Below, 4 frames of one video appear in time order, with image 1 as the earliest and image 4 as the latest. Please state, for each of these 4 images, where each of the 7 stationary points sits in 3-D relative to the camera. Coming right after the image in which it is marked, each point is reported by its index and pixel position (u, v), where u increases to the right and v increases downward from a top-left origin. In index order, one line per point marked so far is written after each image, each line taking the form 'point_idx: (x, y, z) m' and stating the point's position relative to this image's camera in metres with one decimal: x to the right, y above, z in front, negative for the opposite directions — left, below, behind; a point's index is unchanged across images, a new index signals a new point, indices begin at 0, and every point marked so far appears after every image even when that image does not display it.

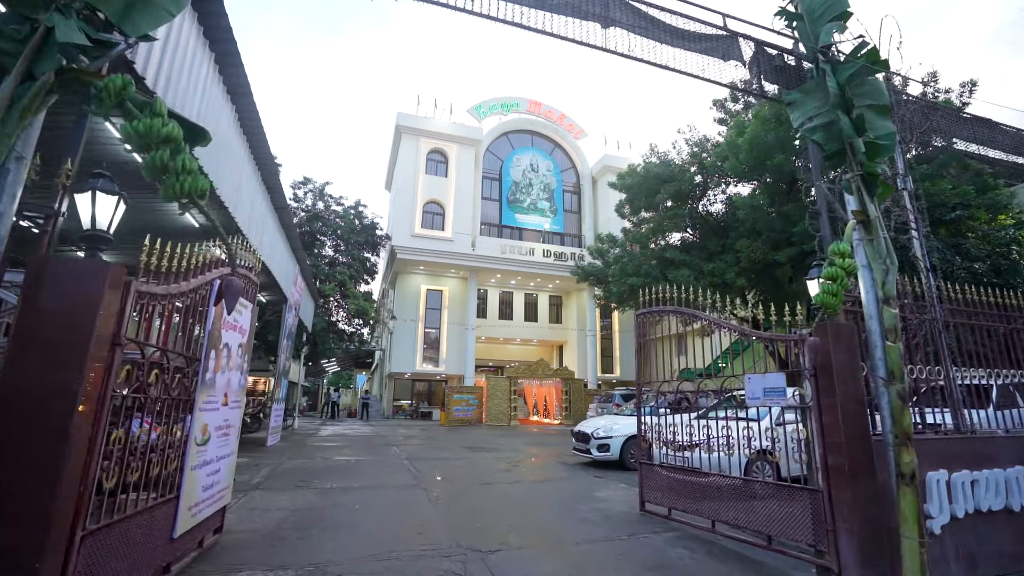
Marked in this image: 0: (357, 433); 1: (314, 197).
0: (-4.5, -4.2, +14.8) m
1: (-7.8, +3.6, +19.8) m
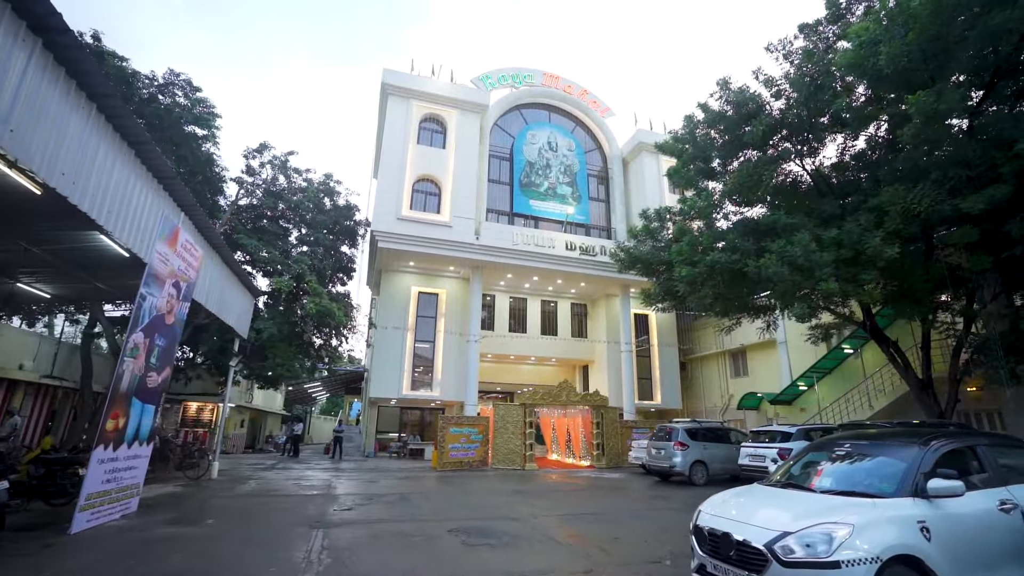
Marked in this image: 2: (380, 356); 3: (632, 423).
0: (-4.2, -3.9, +10.0) m
1: (-7.4, +3.7, +15.6) m
2: (-4.3, -2.2, +16.8) m
3: (+3.9, -4.4, +16.7) m
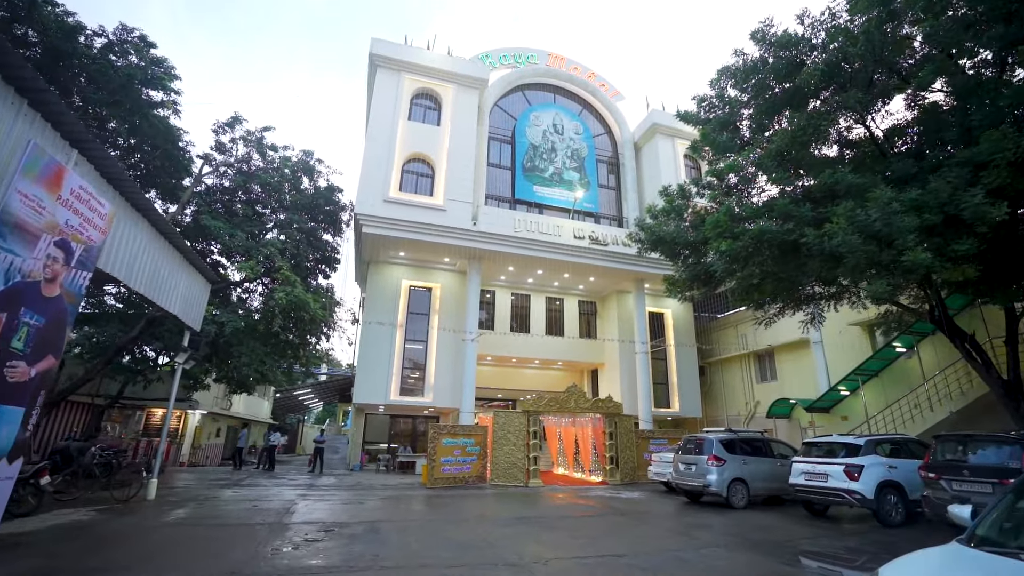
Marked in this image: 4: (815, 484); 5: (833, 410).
0: (-4.1, -3.6, +8.2) m
1: (-7.3, +3.9, +13.9) m
2: (-4.3, -2.0, +15.0) m
3: (+4.0, -4.2, +14.8) m
4: (+4.6, -3.0, +7.7) m
5: (+8.7, -3.3, +13.7) m
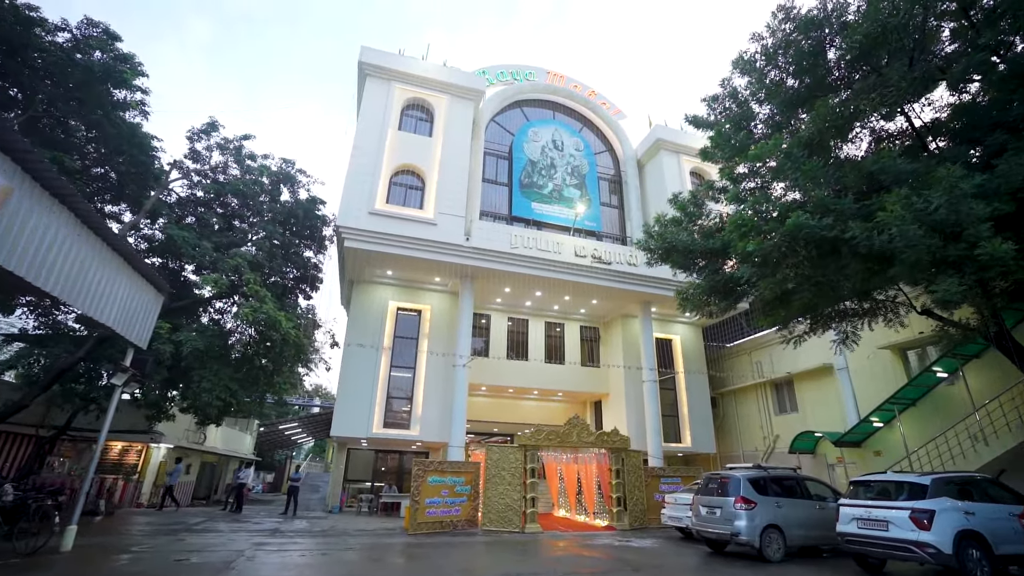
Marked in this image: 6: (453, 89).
0: (-4.3, -3.7, +6.8) m
1: (-7.4, +3.4, +12.9) m
2: (-4.4, -2.6, +13.6) m
3: (+3.9, -4.8, +13.3) m
4: (+4.5, -3.0, +6.3) m
5: (+8.6, -3.8, +12.3) m
6: (-1.8, +6.0, +15.3) m
